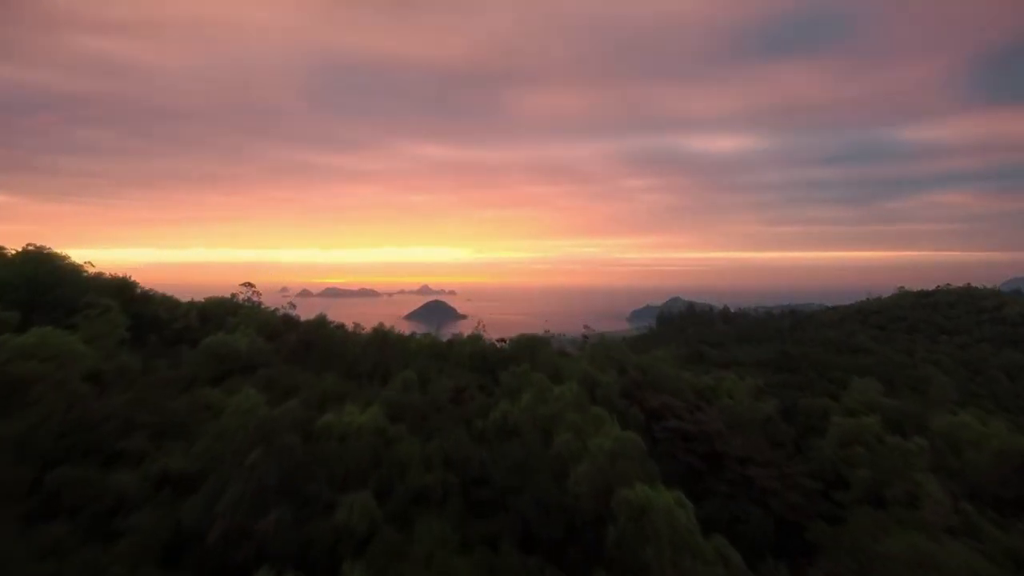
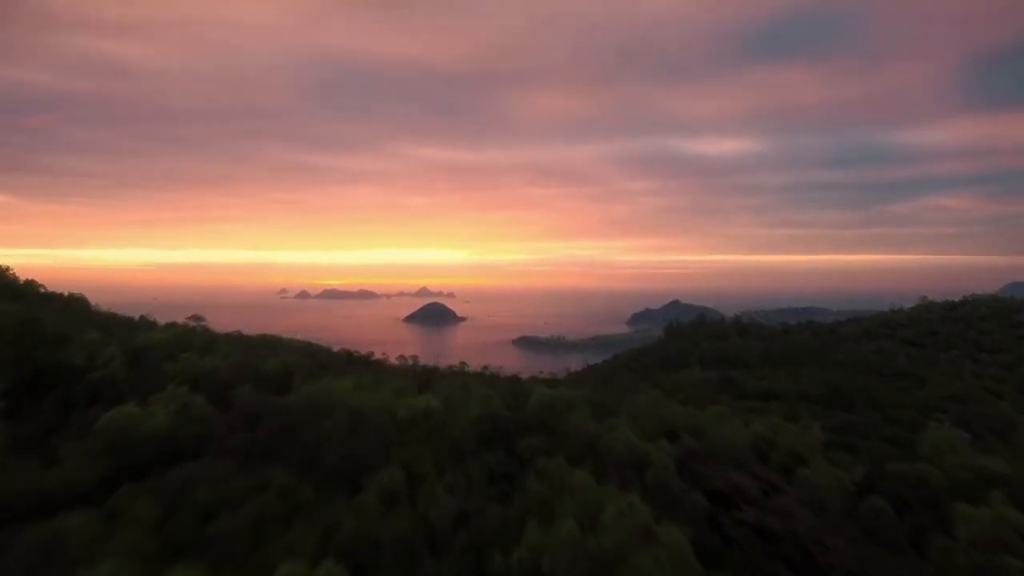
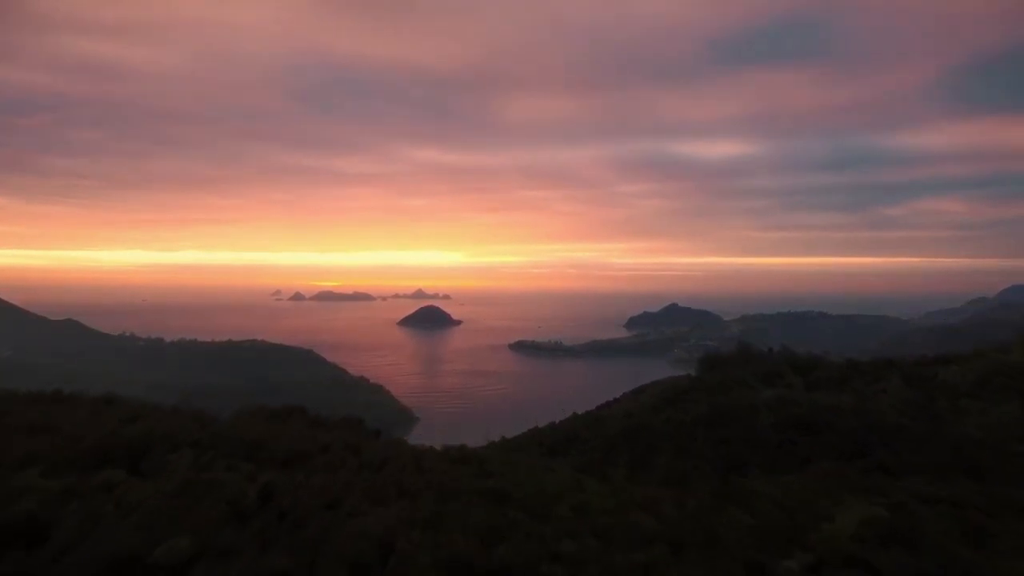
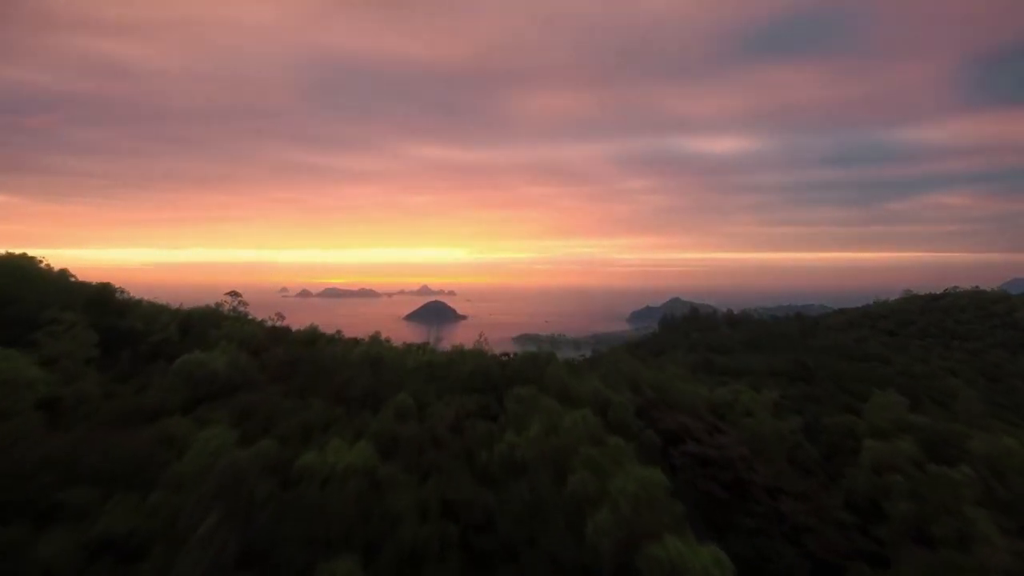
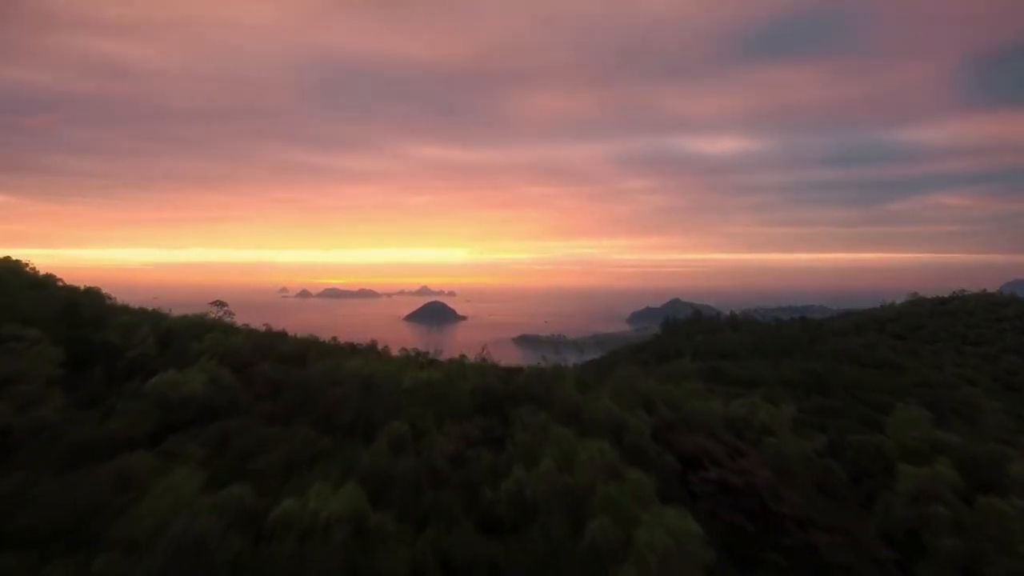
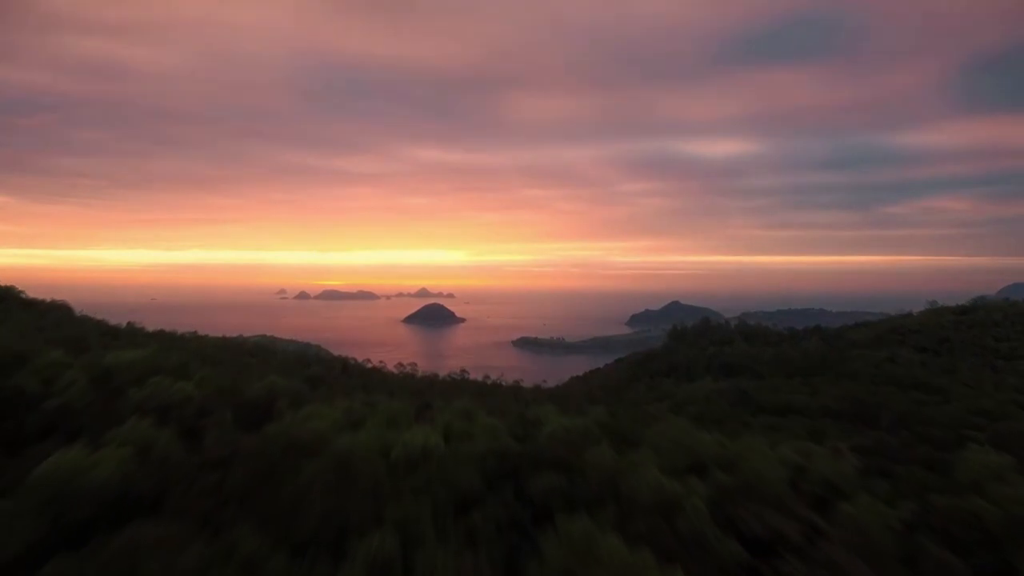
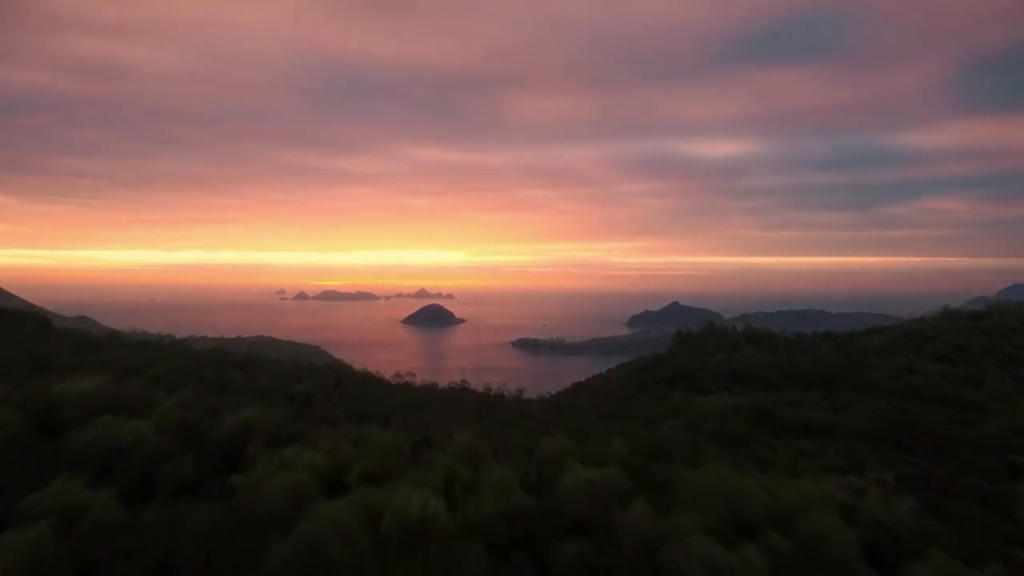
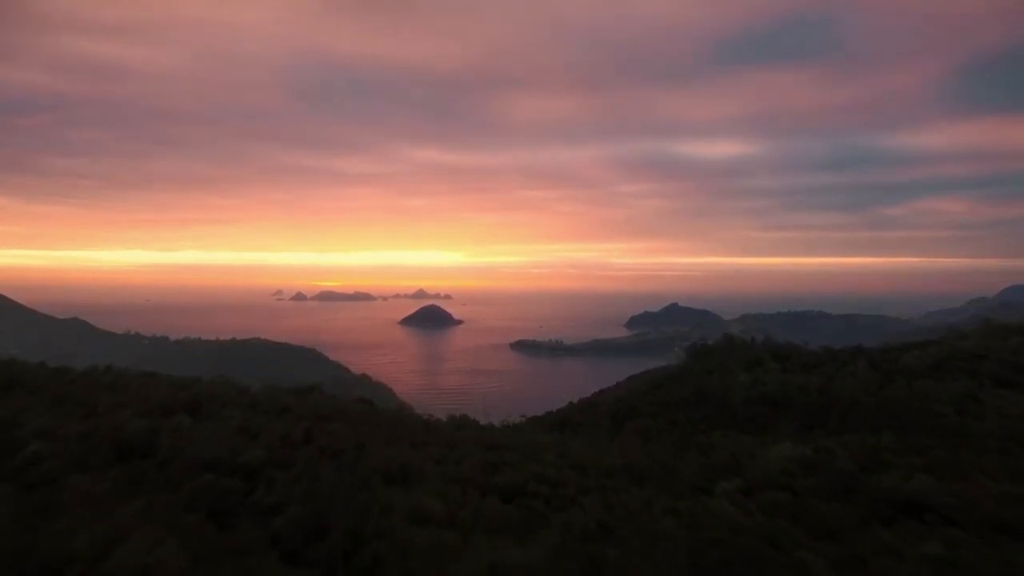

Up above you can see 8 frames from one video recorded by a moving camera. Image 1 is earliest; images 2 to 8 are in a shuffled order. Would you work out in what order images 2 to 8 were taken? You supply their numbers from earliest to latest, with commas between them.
4, 5, 2, 6, 7, 8, 3
